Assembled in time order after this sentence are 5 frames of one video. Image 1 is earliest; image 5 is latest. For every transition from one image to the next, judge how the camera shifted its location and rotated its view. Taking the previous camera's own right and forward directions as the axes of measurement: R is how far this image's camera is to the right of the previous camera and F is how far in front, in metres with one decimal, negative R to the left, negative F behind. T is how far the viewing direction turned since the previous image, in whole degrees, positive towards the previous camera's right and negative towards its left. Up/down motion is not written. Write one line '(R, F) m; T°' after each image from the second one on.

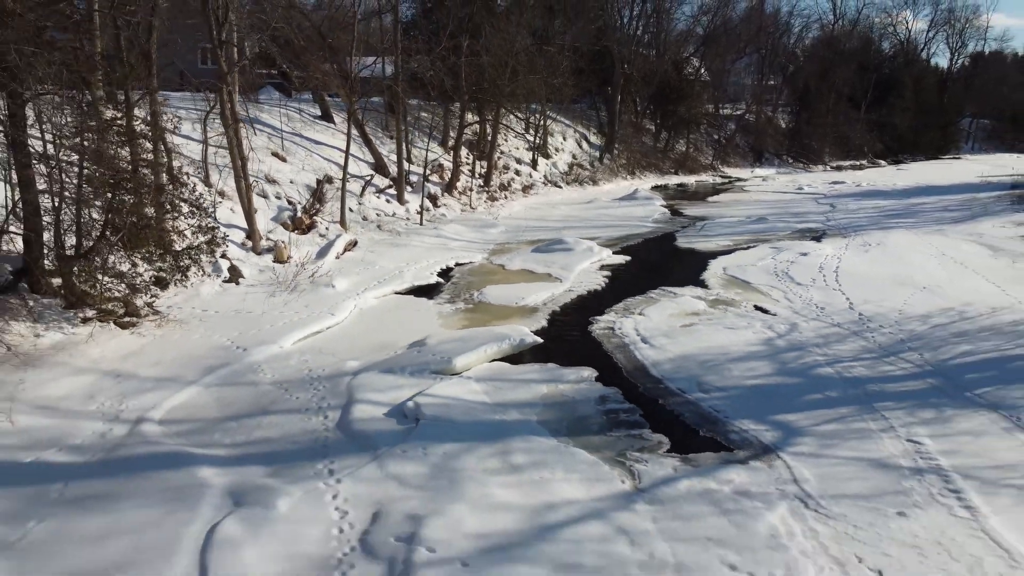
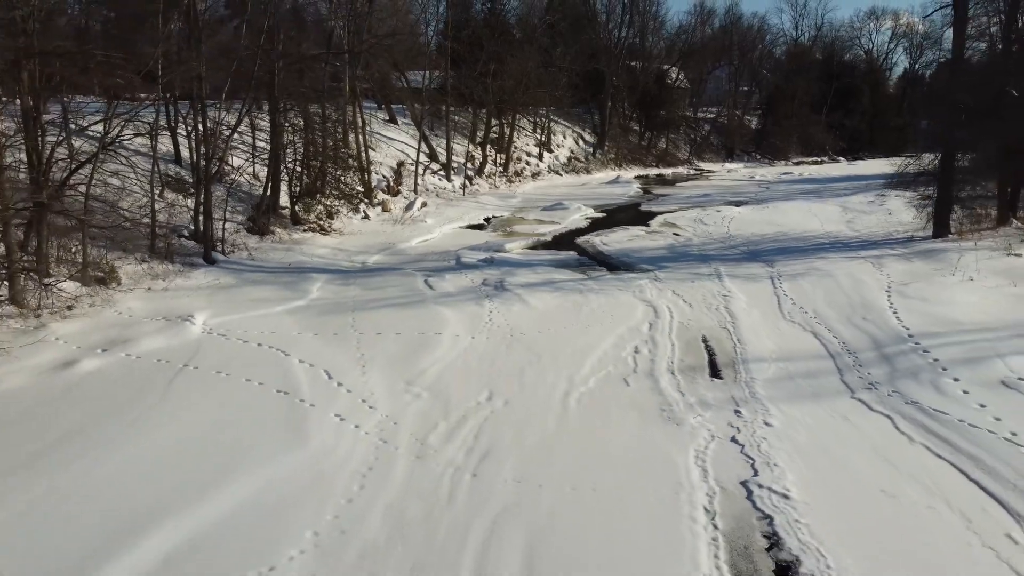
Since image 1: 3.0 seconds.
(-0.4, -7.5) m; 0°
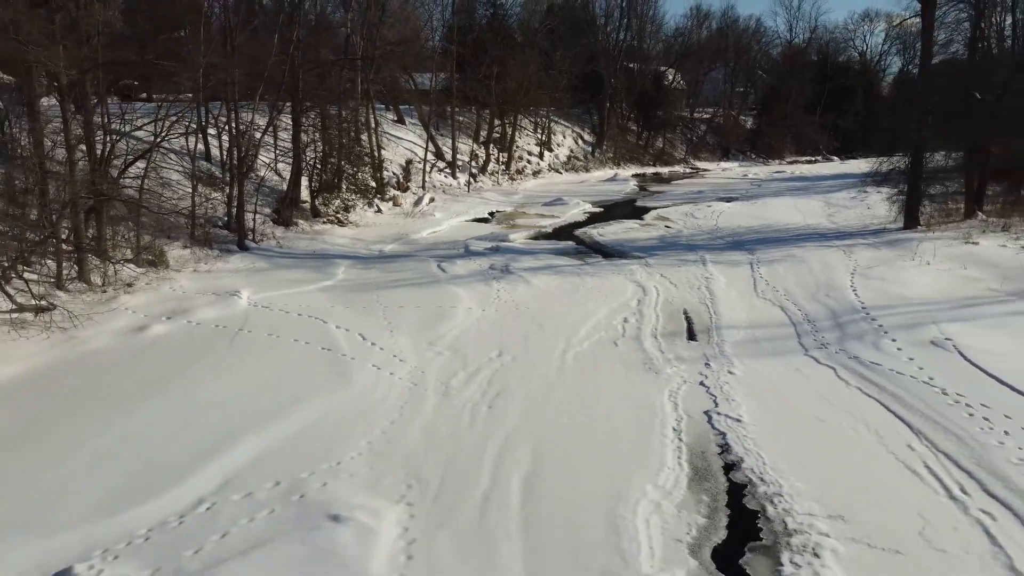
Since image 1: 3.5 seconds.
(-0.1, -1.3) m; 0°
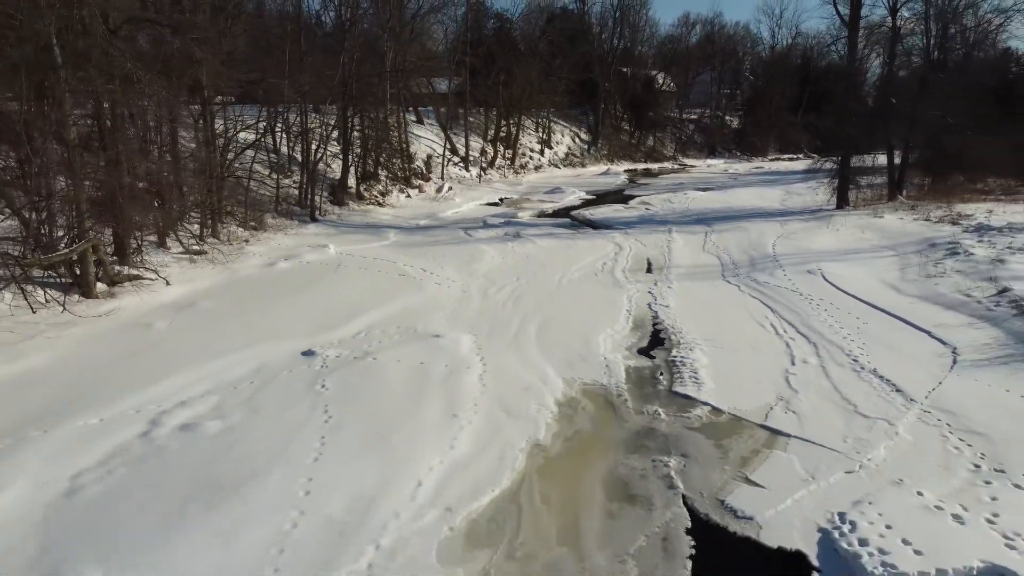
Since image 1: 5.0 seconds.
(-0.3, -4.1) m; 0°
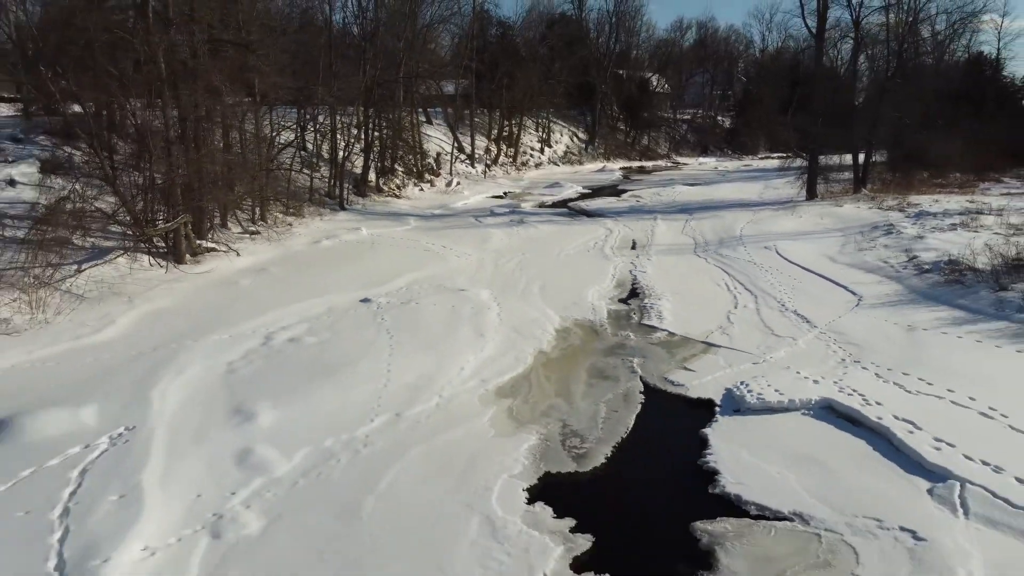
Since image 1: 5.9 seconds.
(-0.1, -2.5) m; 0°
